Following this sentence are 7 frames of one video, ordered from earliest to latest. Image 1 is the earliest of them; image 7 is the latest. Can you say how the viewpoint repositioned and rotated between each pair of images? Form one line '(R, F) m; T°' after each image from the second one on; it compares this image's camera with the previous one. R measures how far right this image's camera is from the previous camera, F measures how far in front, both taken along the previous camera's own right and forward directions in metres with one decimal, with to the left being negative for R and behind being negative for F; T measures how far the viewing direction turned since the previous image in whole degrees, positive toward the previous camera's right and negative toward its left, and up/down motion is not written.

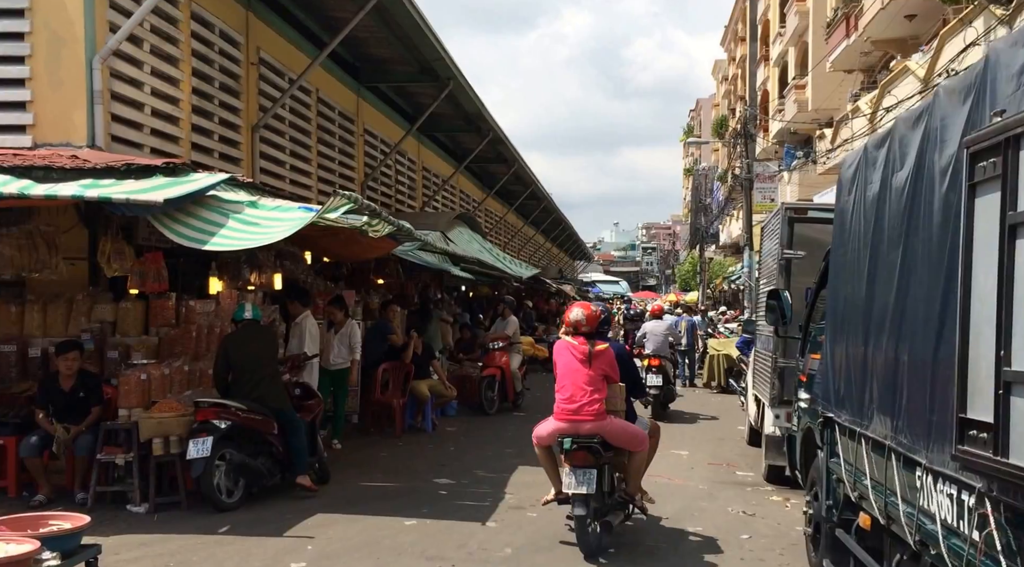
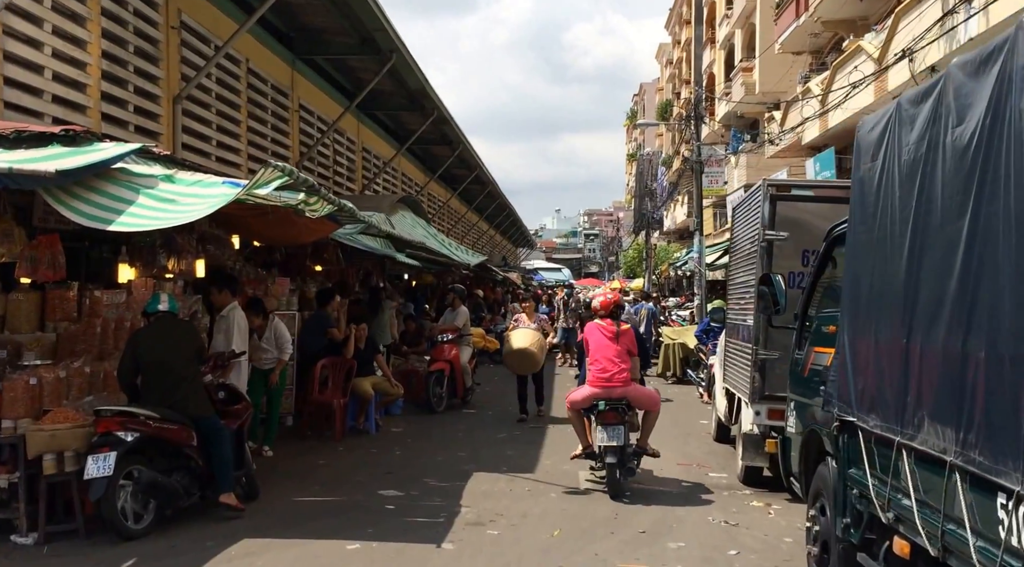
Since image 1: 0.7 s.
(-0.1, +0.8) m; +3°
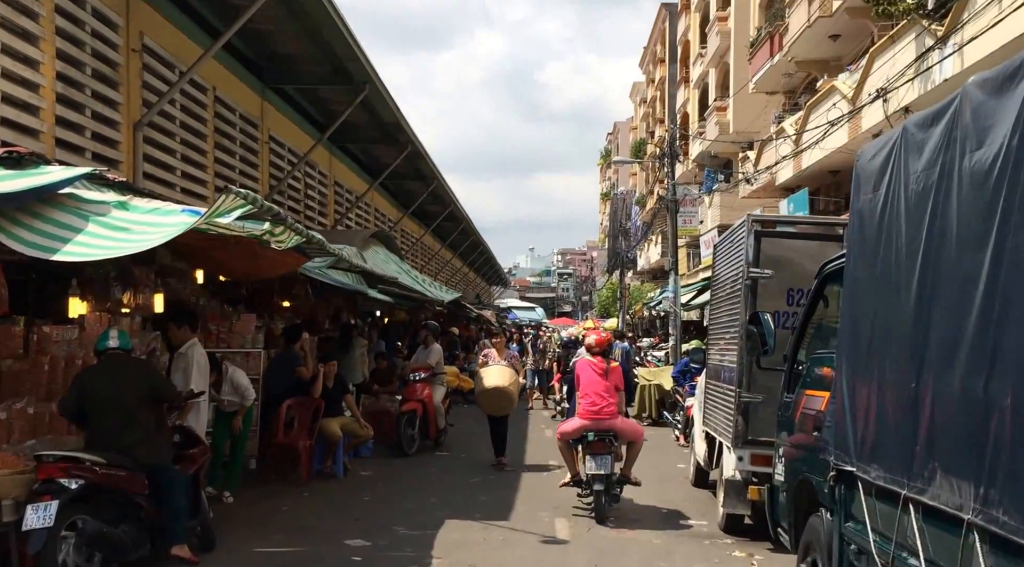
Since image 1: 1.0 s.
(0.0, +0.3) m; +2°
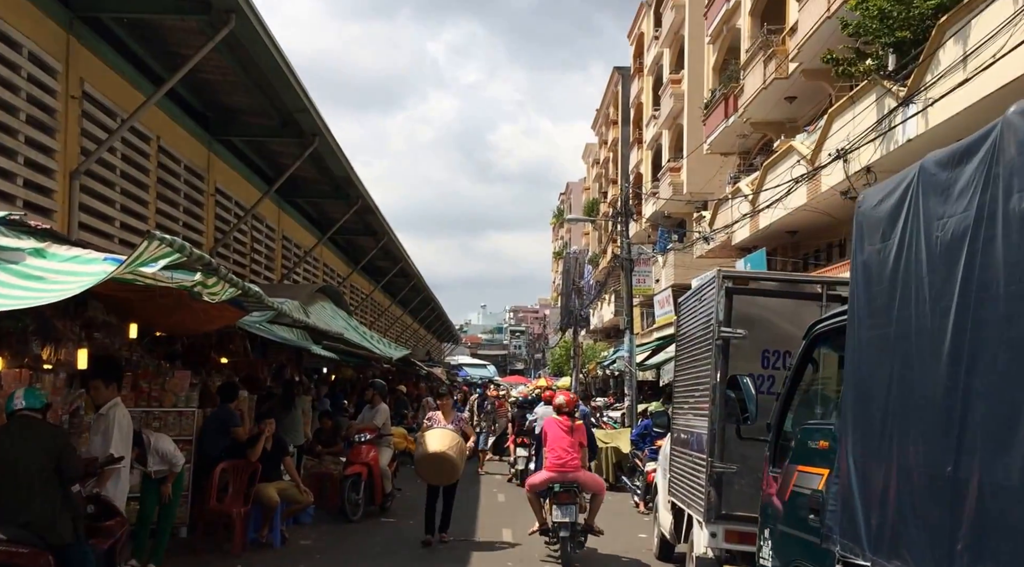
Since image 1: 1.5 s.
(0.0, +0.5) m; +3°
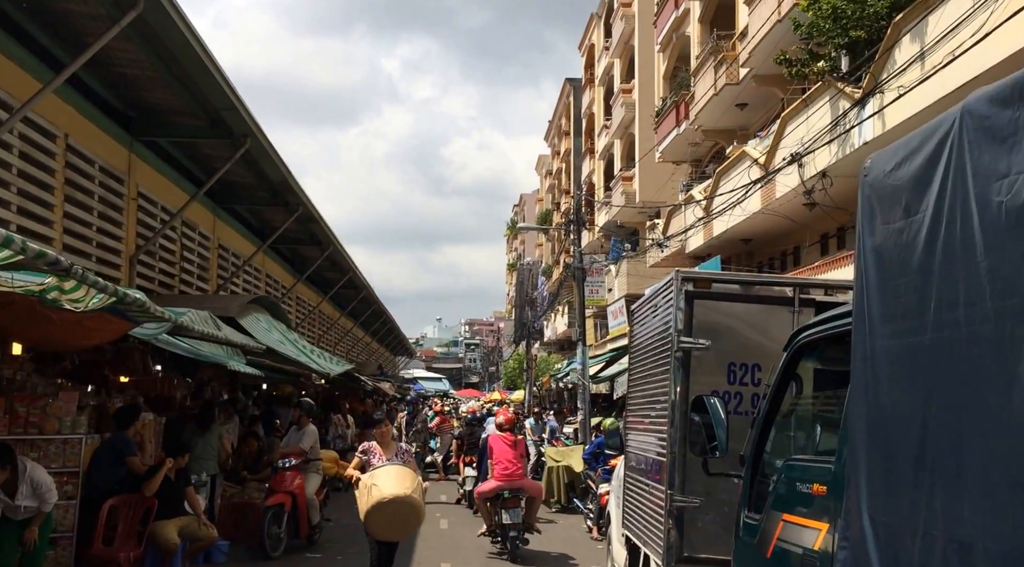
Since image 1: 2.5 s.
(+0.2, +0.9) m; +3°
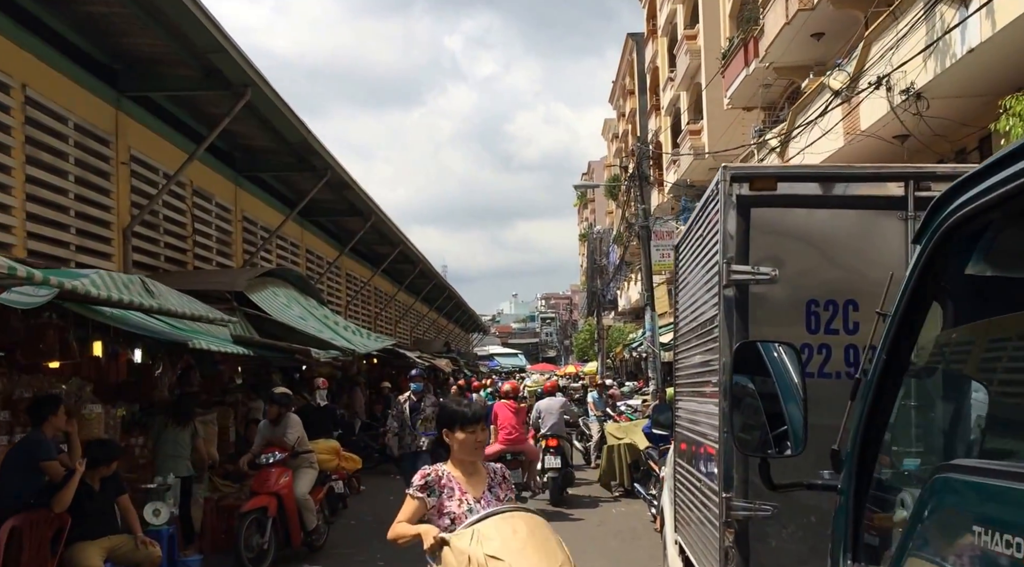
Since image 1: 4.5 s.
(+0.4, +1.8) m; -4°
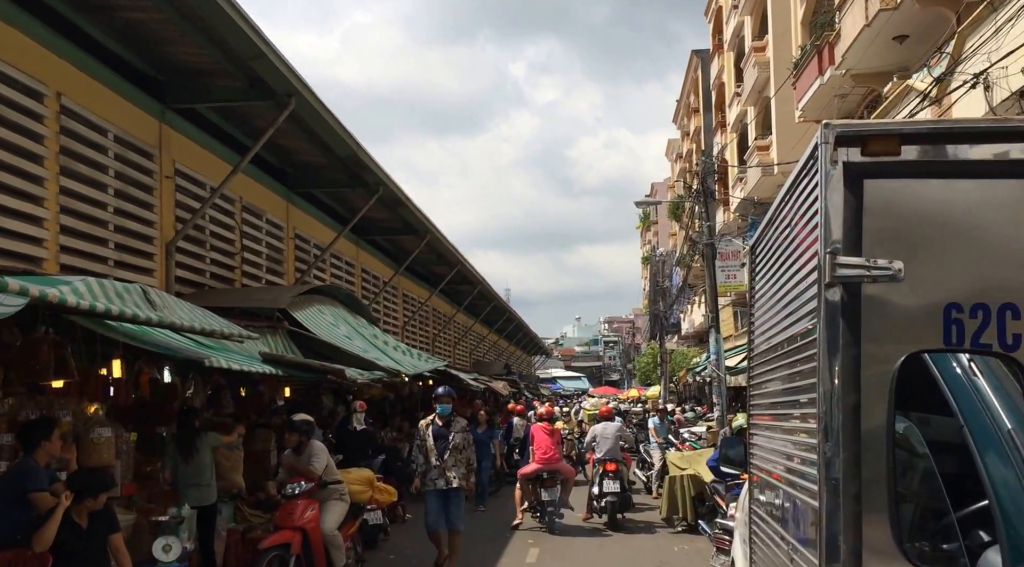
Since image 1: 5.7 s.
(+0.1, +0.8) m; -4°
